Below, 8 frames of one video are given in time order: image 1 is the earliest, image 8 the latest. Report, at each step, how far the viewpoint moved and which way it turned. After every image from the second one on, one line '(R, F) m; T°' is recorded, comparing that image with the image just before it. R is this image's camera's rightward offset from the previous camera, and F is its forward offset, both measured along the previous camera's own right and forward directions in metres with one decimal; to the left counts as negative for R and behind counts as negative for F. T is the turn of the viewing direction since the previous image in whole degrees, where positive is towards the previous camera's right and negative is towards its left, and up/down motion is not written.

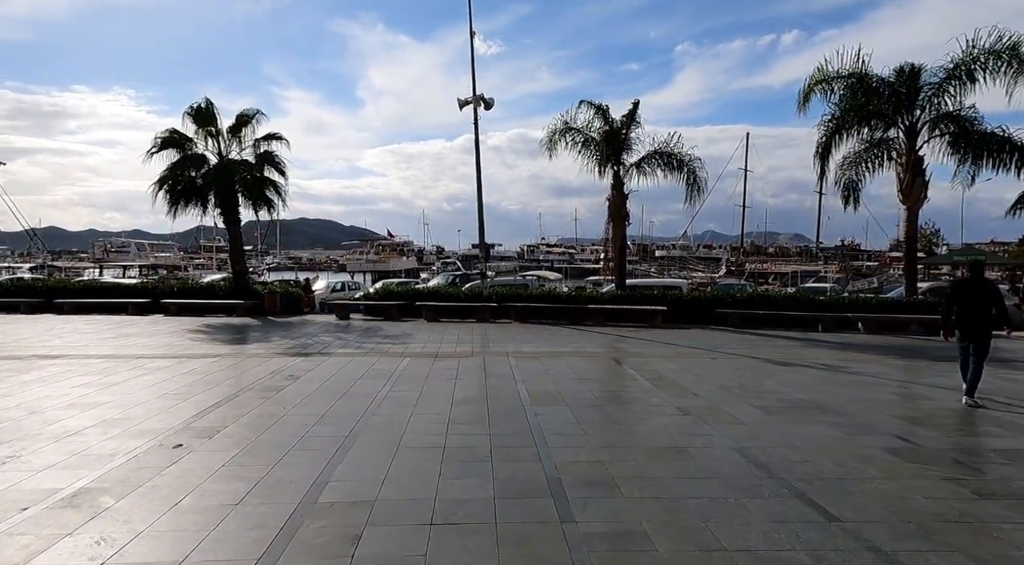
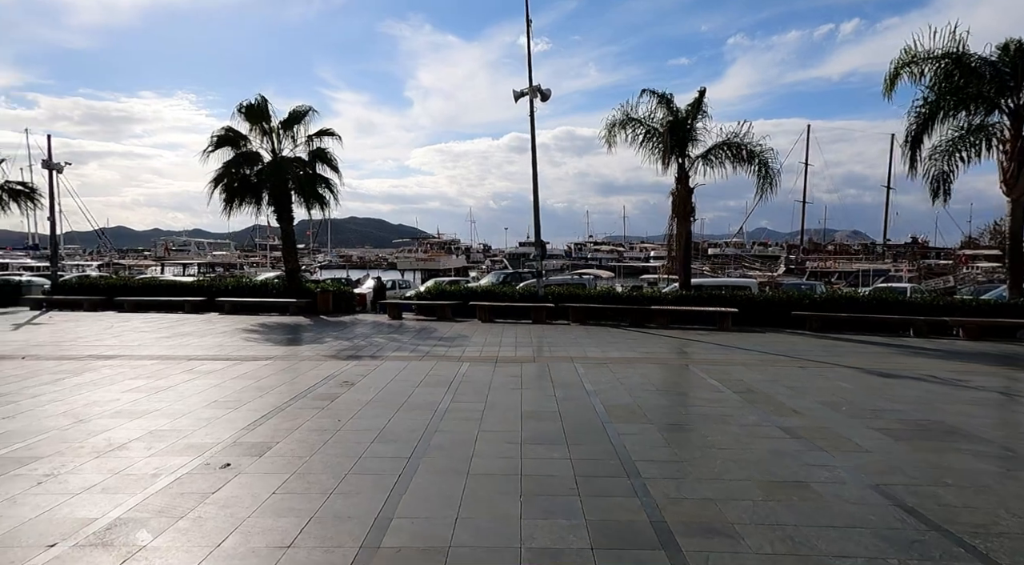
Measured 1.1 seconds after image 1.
(-0.3, +0.8) m; -4°
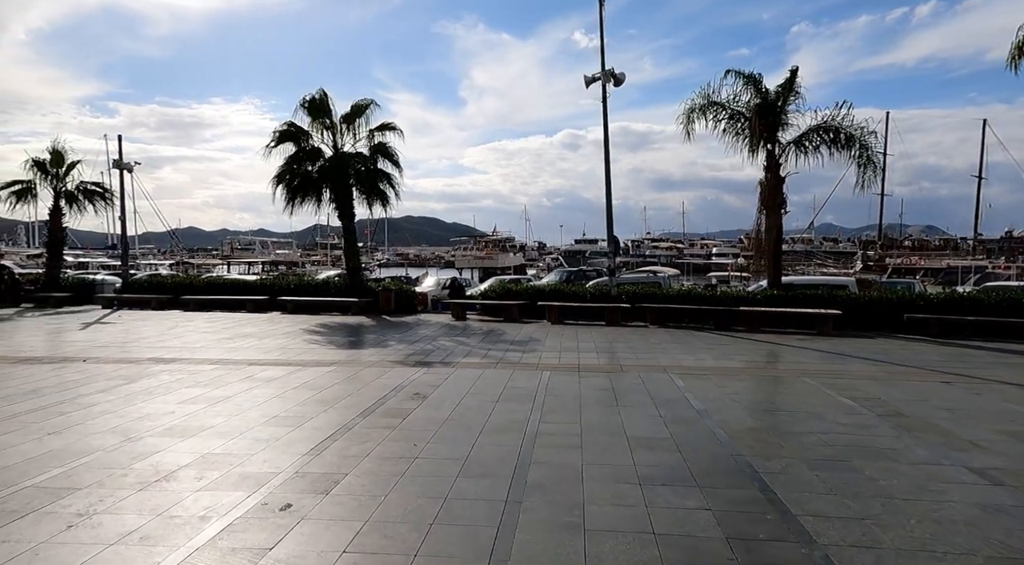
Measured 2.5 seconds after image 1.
(-0.5, +1.1) m; -5°
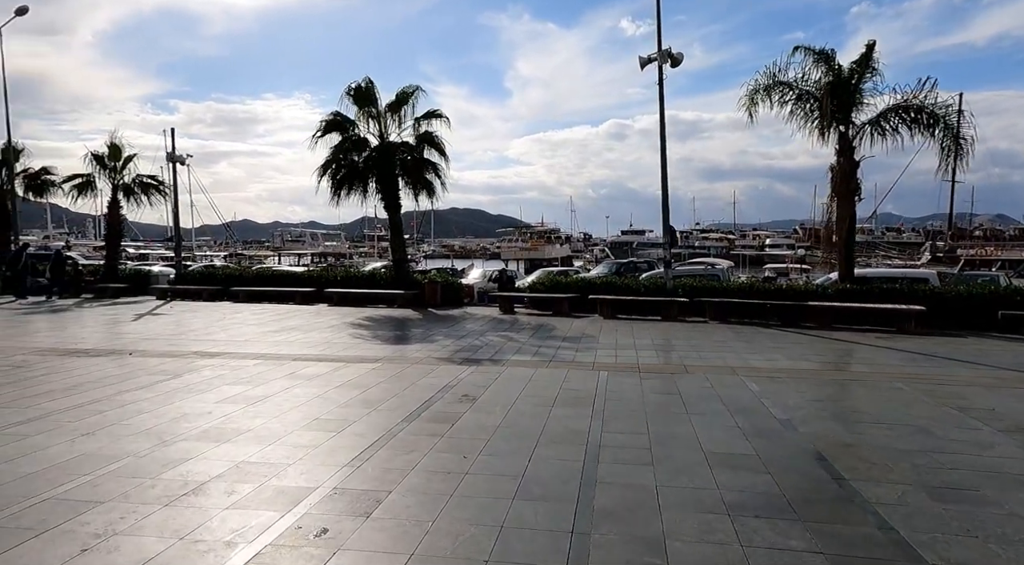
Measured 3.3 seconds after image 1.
(-0.1, +0.6) m; -4°
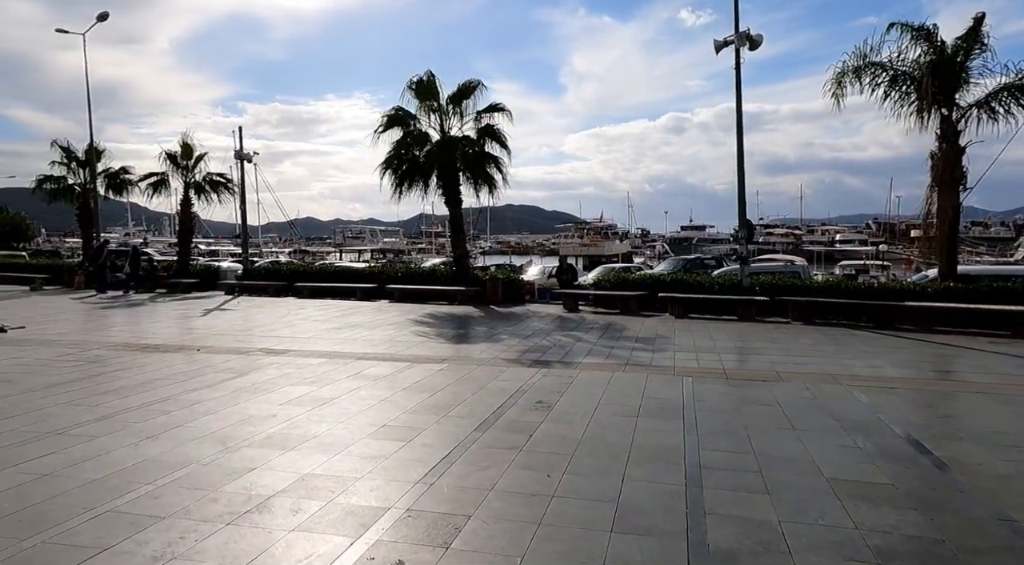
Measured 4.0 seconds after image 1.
(-0.2, +0.5) m; -5°
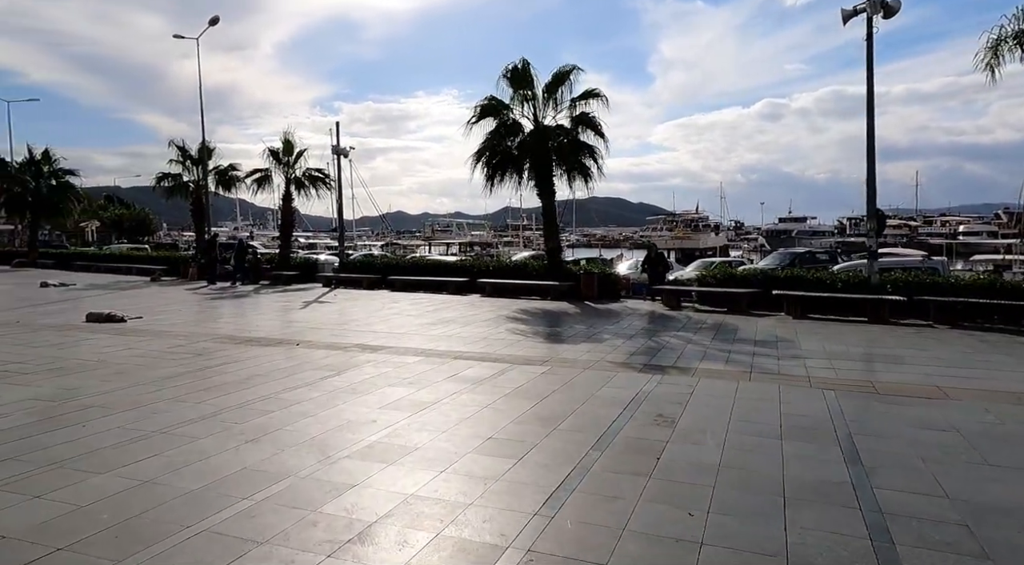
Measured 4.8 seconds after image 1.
(-0.3, +0.7) m; -8°
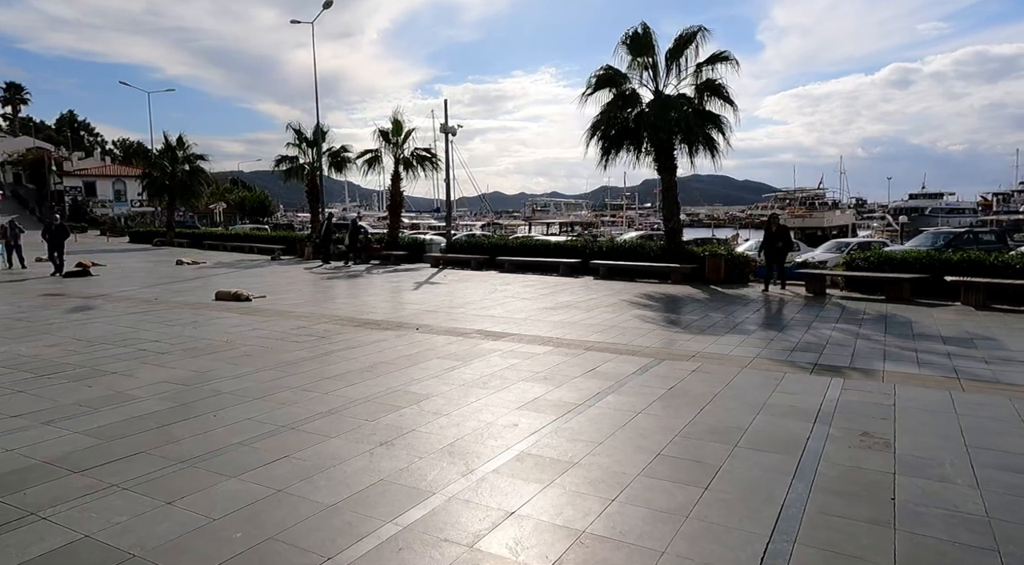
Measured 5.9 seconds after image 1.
(-0.6, +0.9) m; -9°
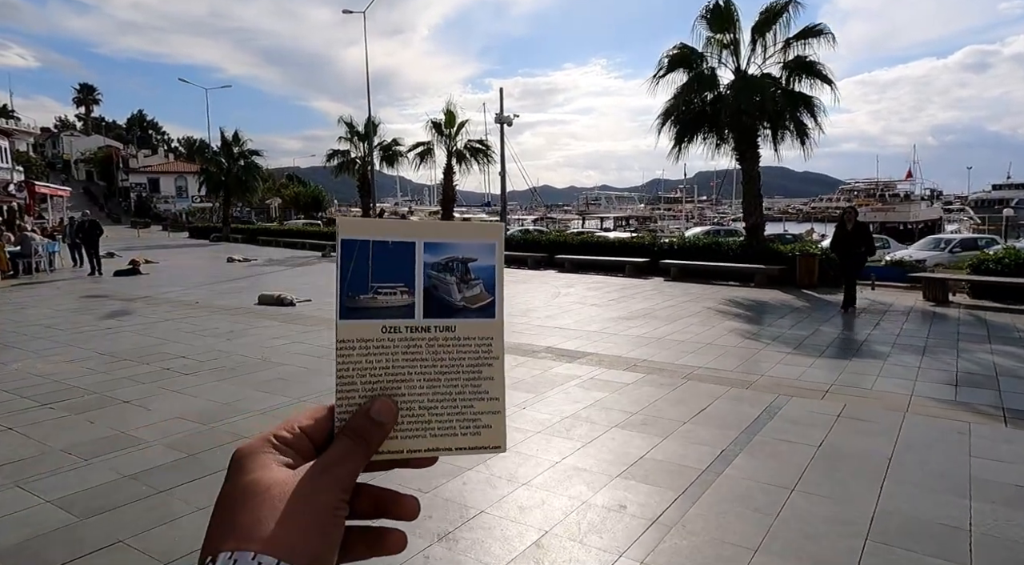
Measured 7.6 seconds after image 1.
(-0.4, +1.6) m; -4°
